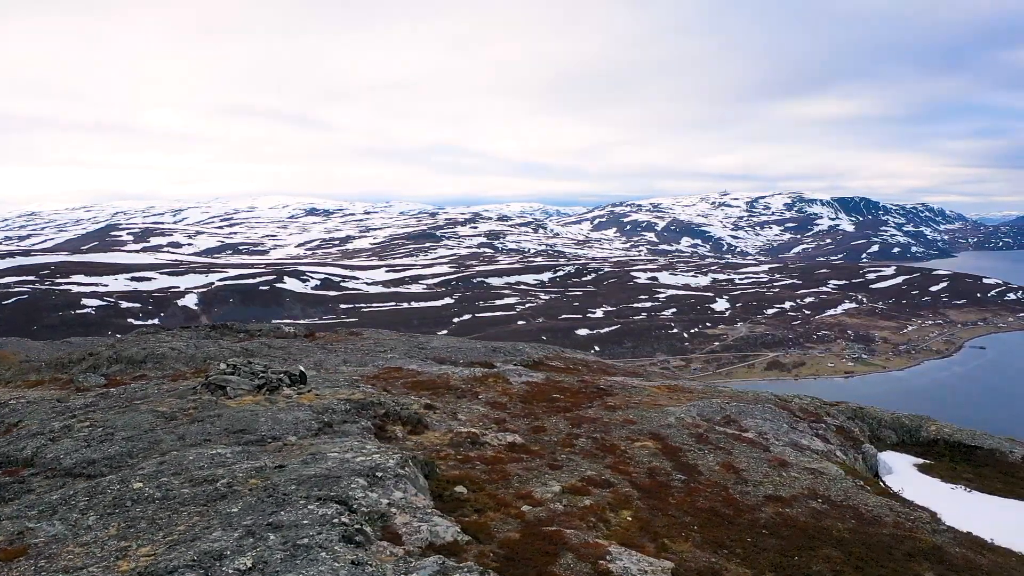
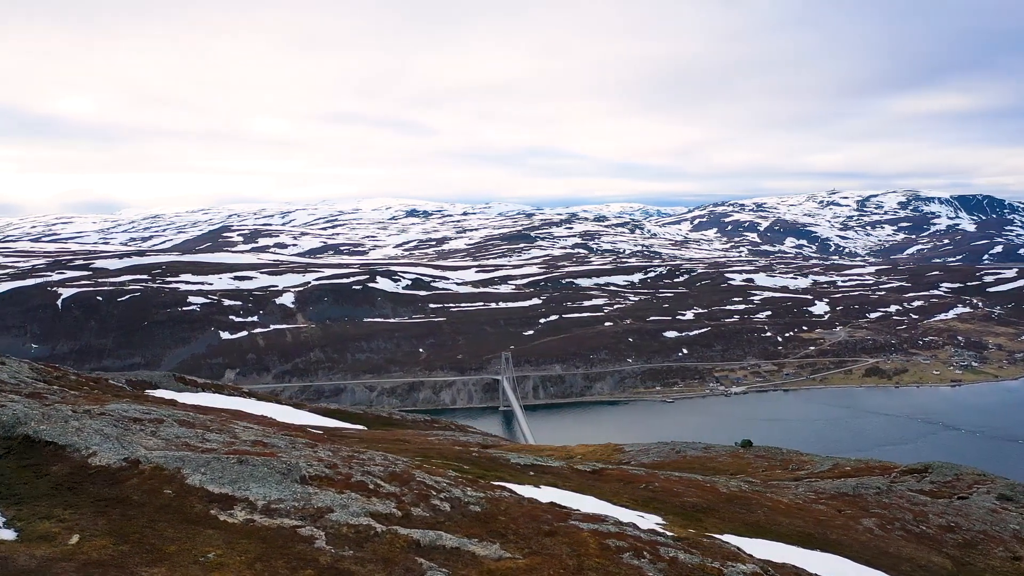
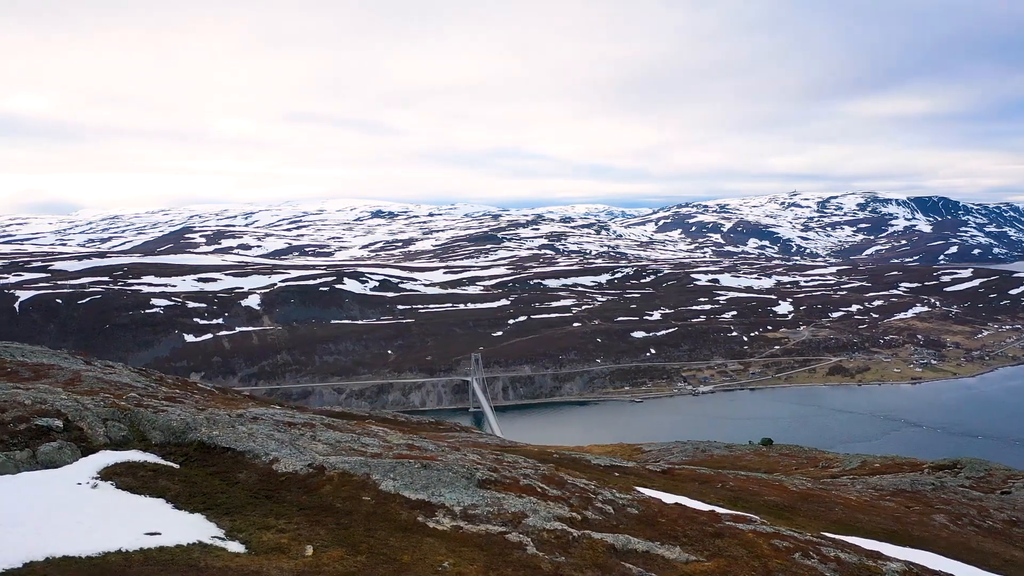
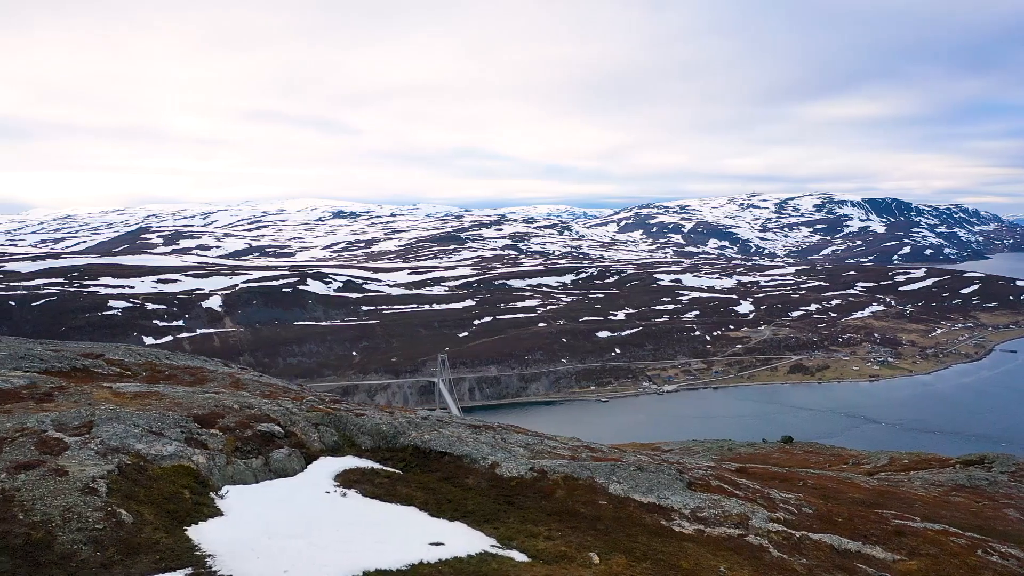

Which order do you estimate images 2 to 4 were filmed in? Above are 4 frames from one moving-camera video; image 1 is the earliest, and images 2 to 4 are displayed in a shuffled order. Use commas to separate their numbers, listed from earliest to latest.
4, 3, 2
